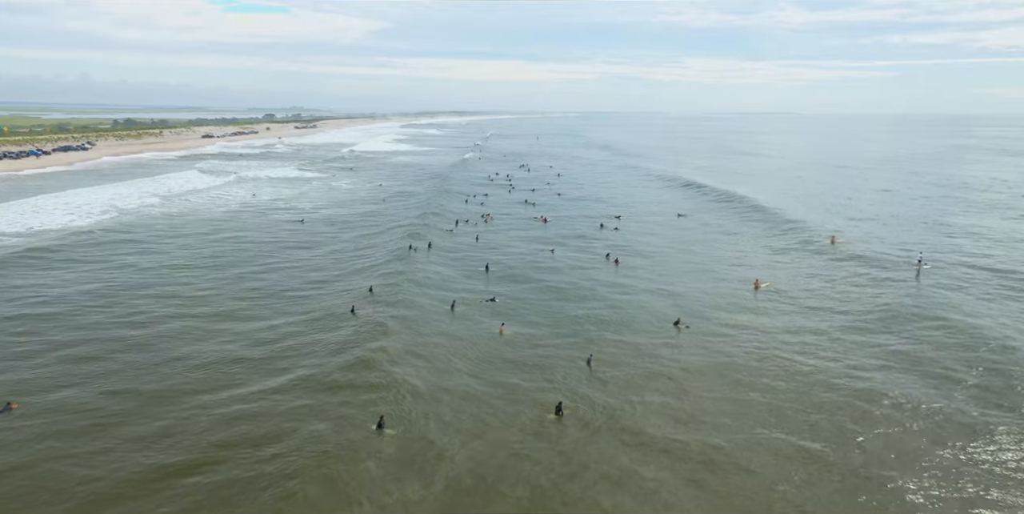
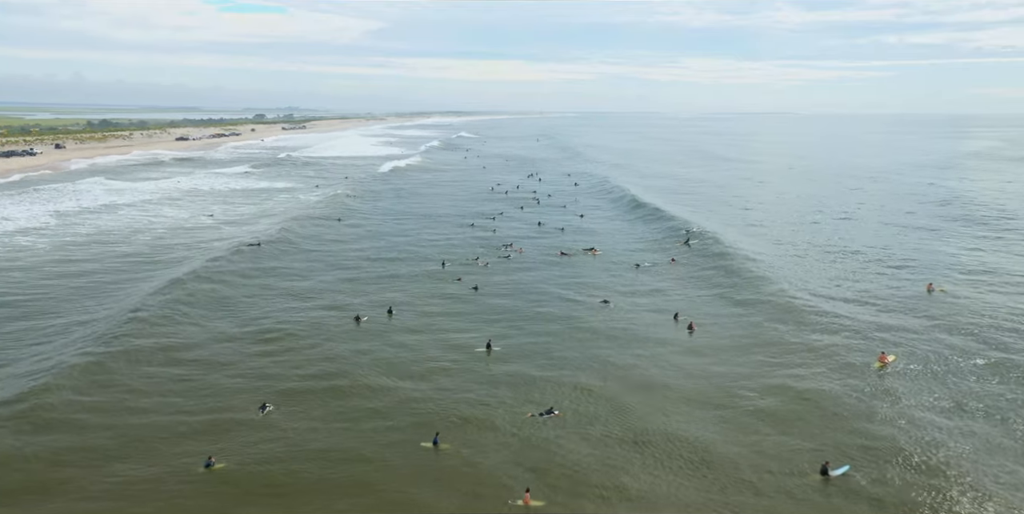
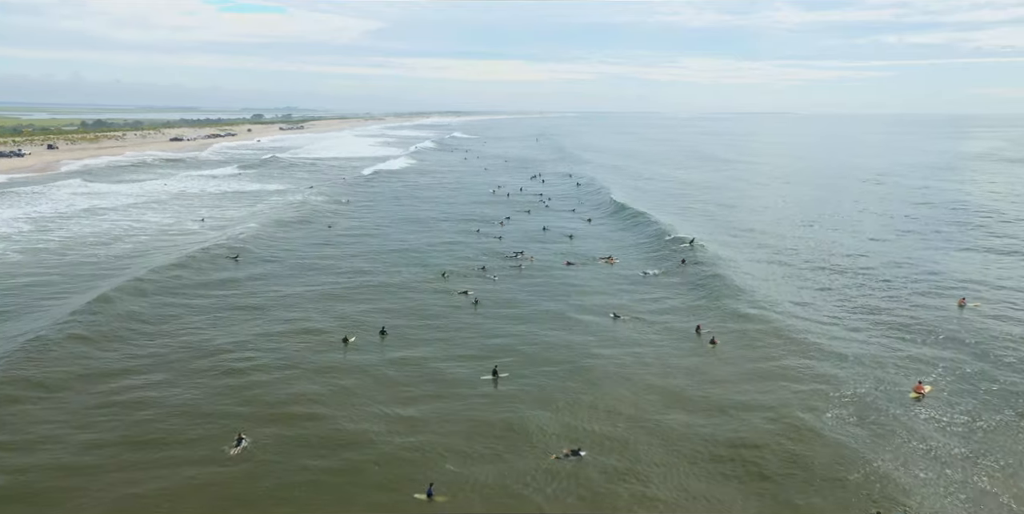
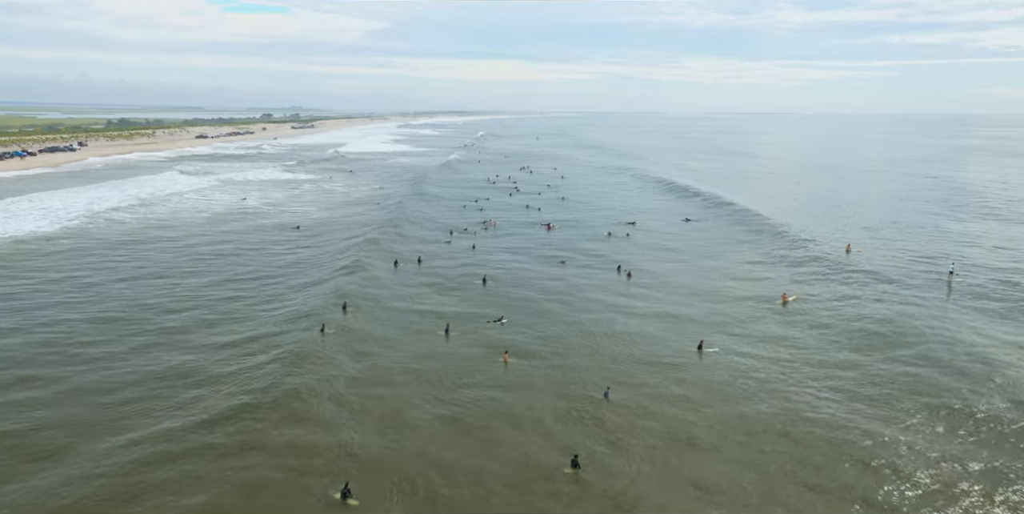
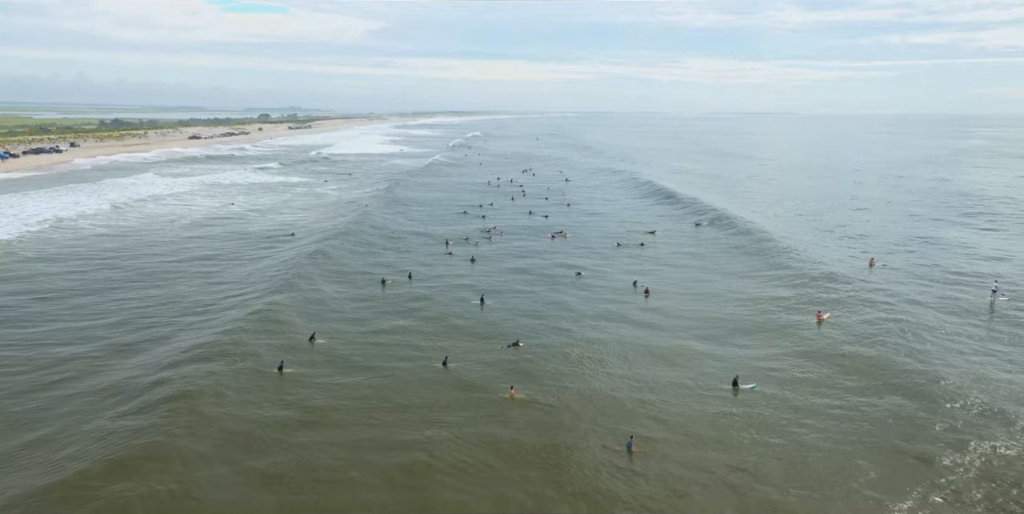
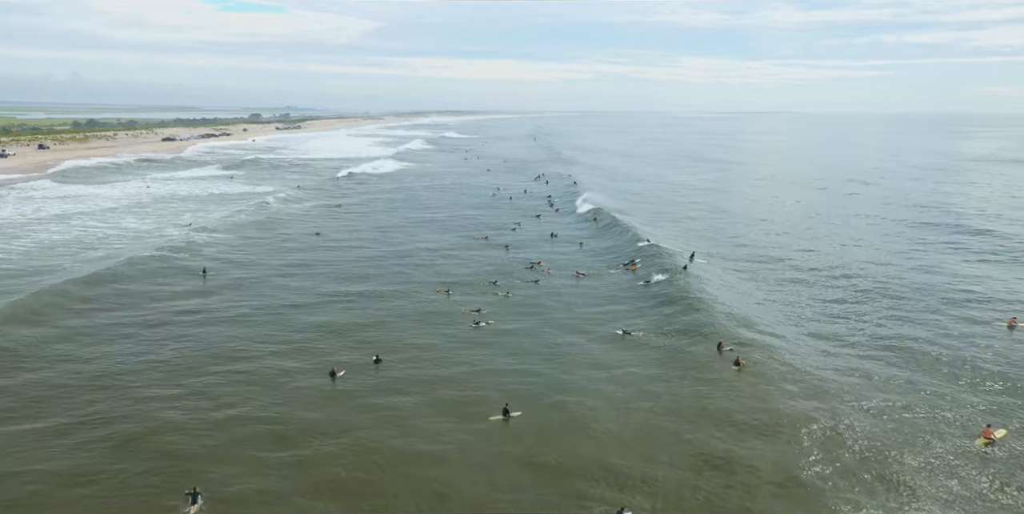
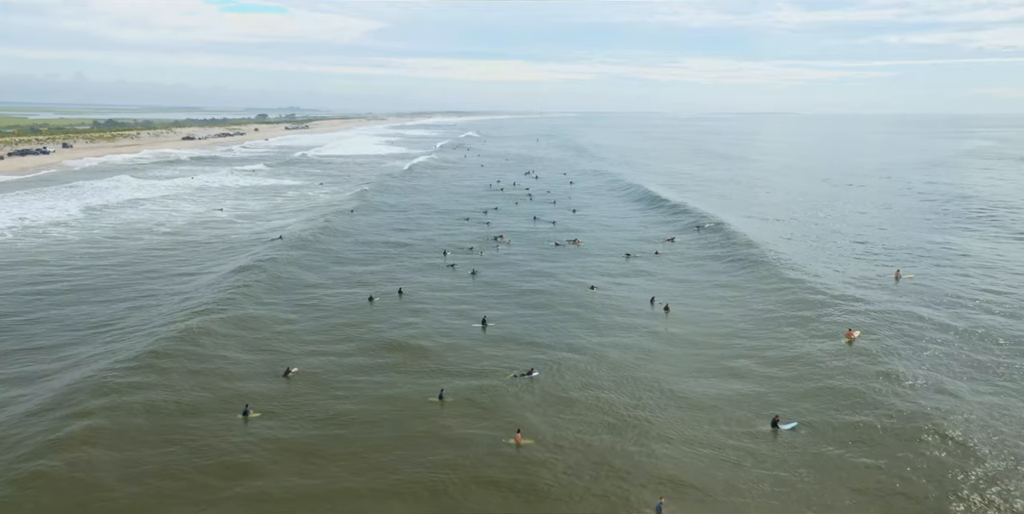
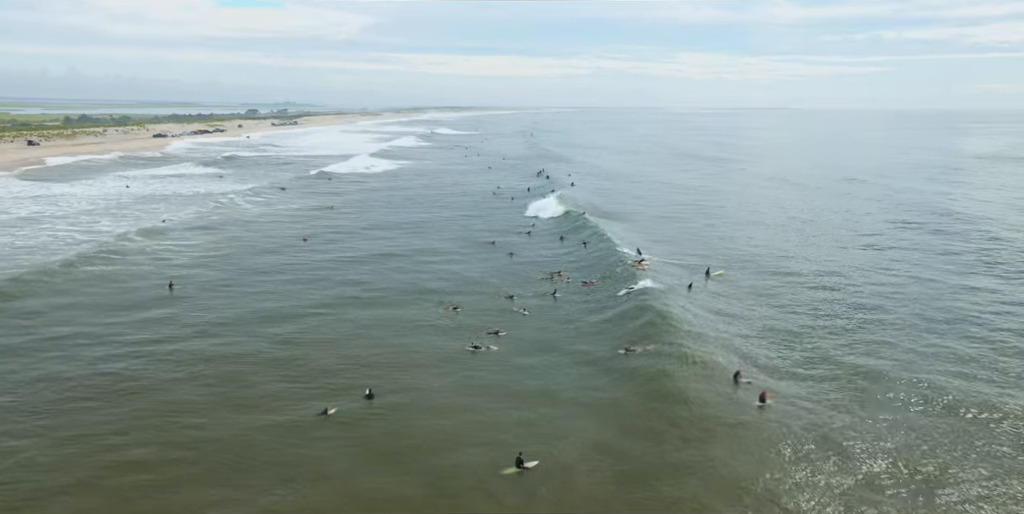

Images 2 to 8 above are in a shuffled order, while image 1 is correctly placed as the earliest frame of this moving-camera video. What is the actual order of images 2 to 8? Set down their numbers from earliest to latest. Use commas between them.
4, 5, 7, 2, 3, 6, 8
